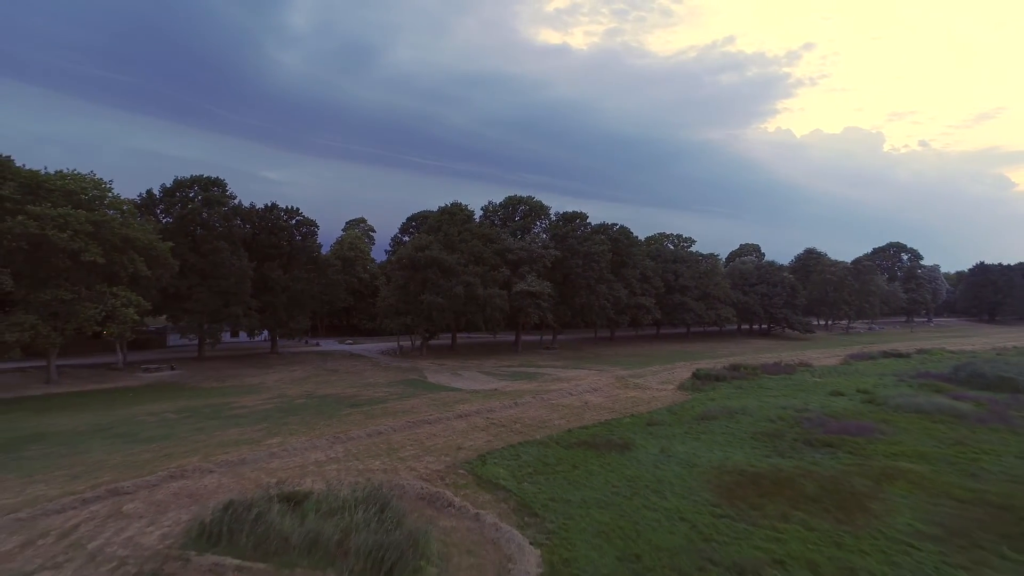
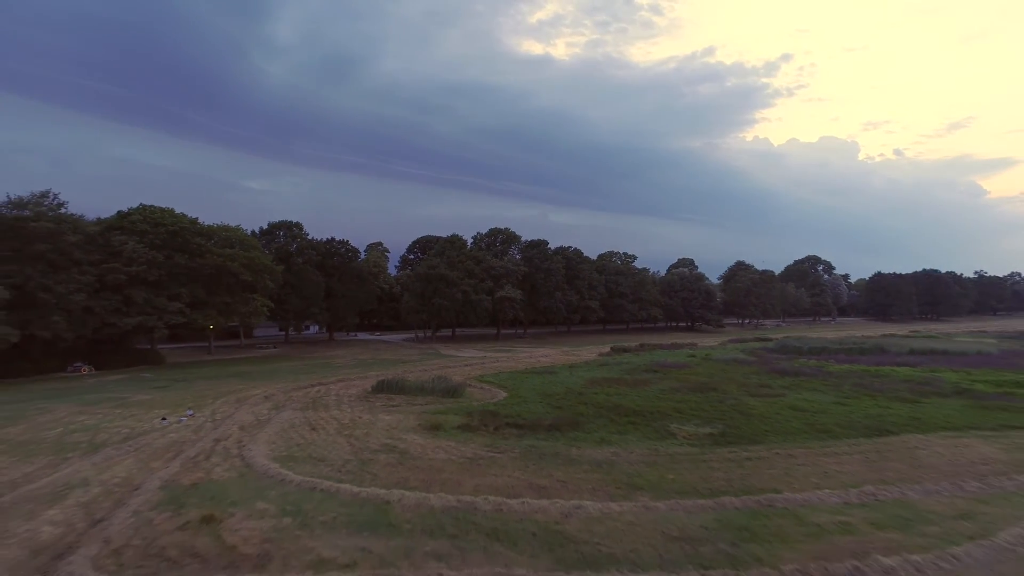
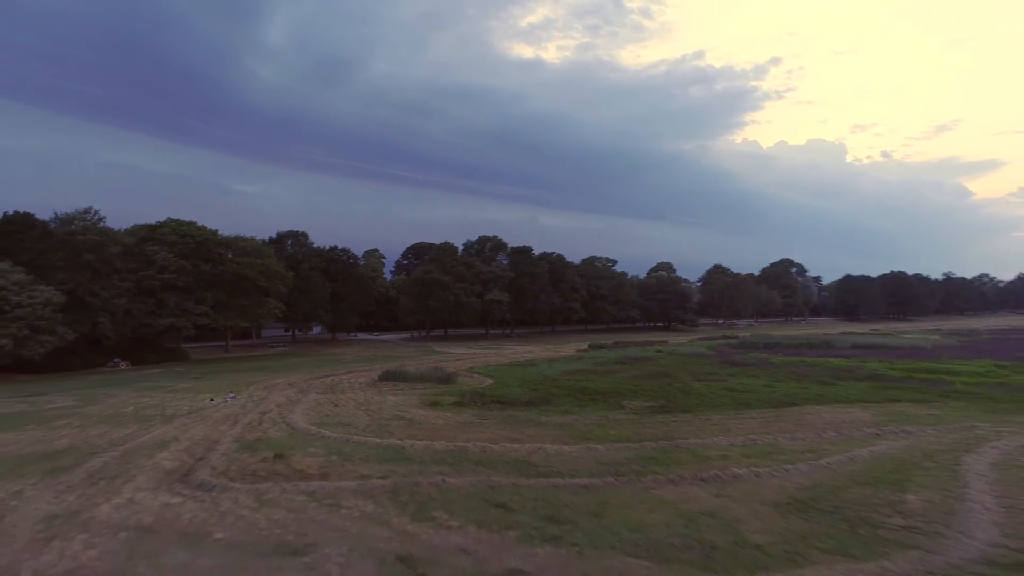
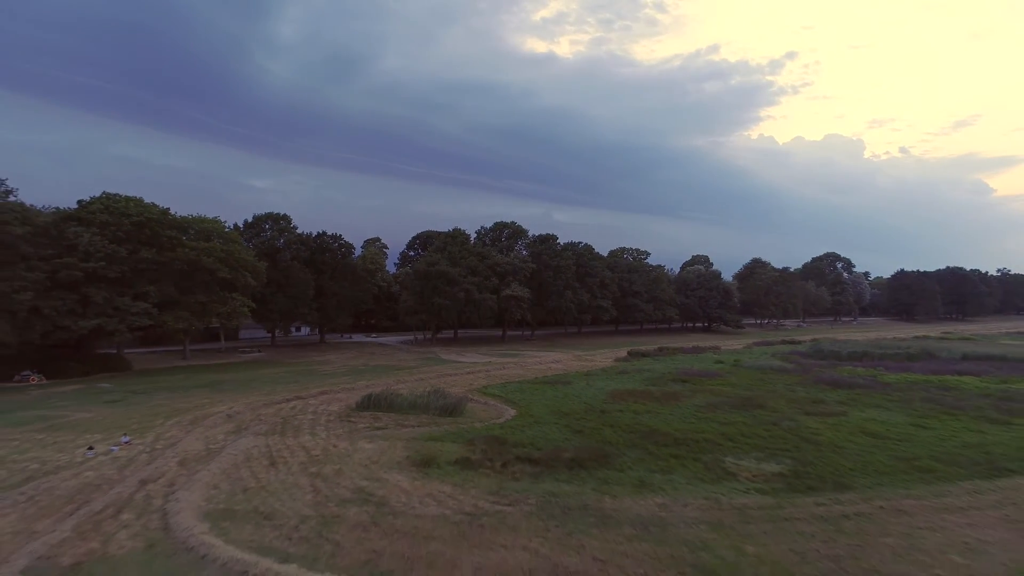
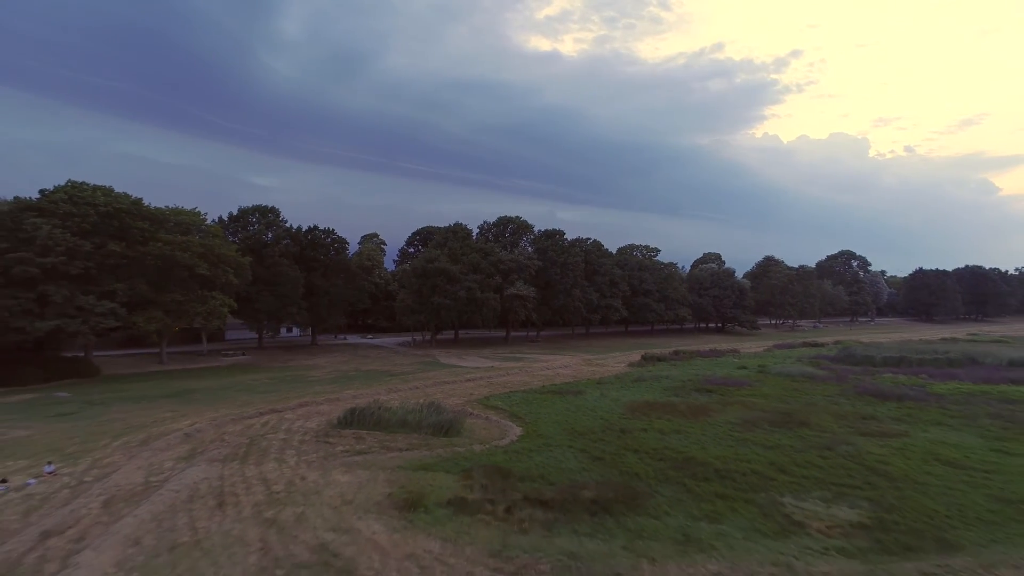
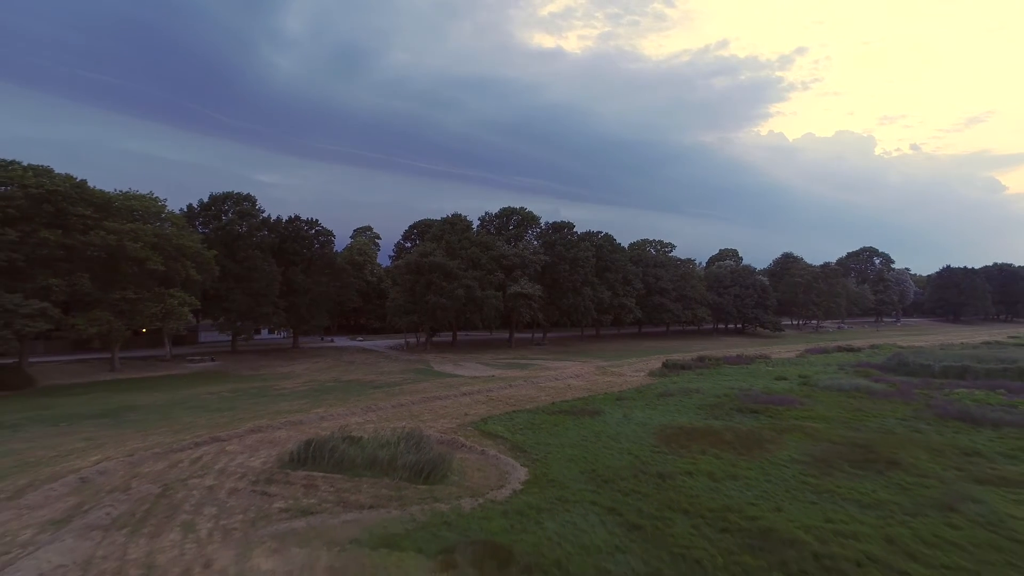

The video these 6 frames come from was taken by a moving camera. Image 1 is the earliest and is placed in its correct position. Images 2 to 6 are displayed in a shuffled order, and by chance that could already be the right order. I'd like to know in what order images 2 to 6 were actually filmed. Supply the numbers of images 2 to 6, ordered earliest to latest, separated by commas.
6, 5, 4, 2, 3
